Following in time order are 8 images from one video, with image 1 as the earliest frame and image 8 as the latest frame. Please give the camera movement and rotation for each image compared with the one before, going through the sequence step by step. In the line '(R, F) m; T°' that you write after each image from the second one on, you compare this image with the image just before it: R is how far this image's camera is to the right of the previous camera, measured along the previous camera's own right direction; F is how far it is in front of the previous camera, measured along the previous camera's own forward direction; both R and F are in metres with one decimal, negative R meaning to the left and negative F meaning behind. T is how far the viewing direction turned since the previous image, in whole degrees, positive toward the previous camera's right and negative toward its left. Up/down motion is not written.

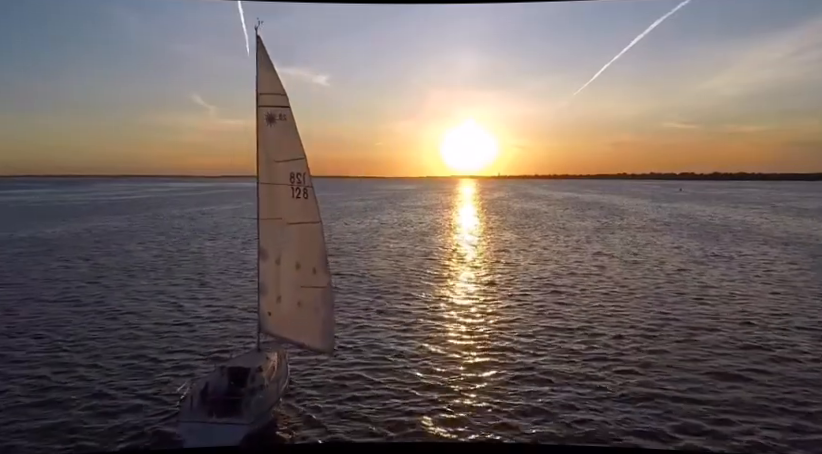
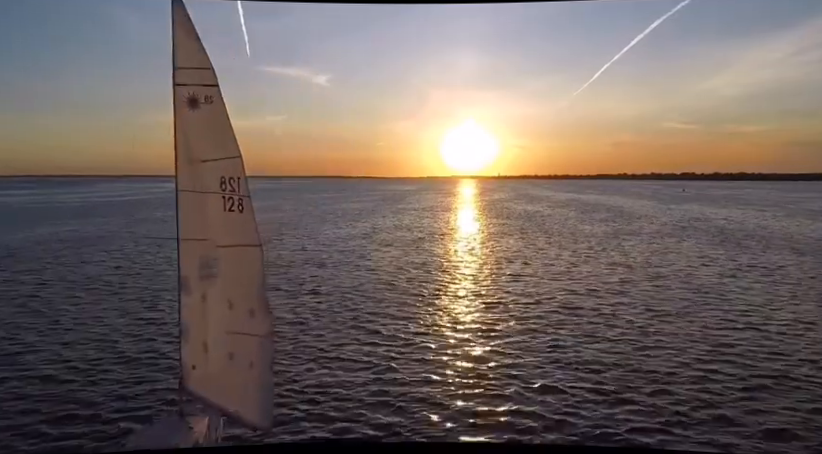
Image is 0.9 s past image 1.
(+0.4, +3.0) m; 0°
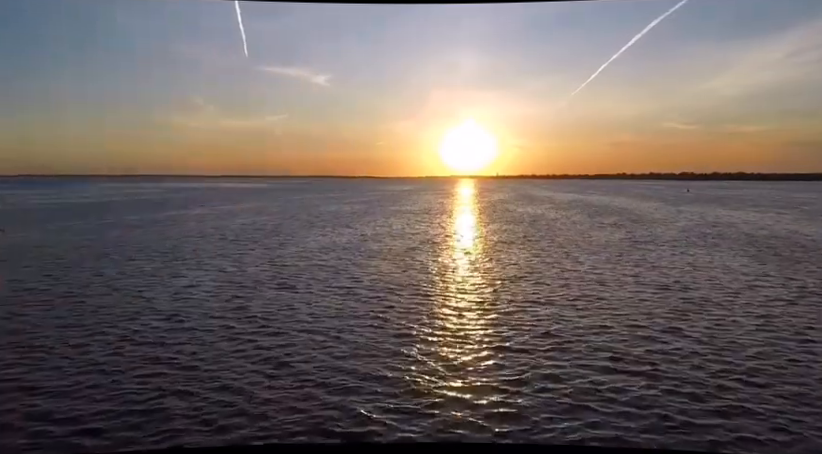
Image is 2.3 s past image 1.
(+0.5, +4.3) m; 0°
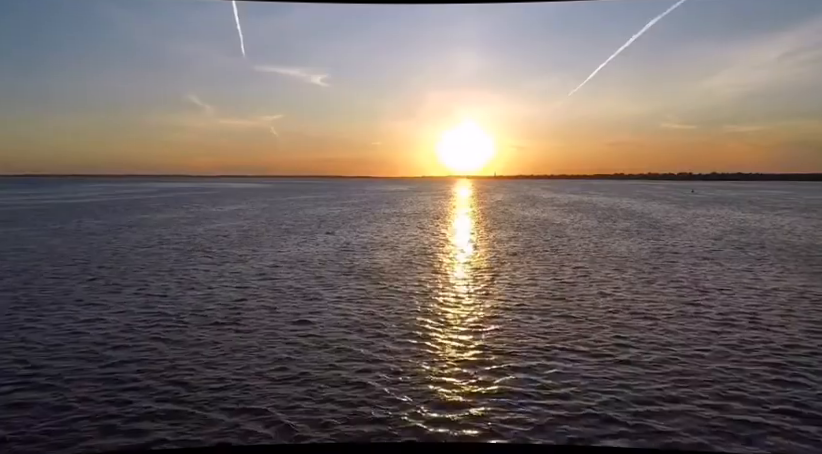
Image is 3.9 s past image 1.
(+0.6, +5.1) m; 0°
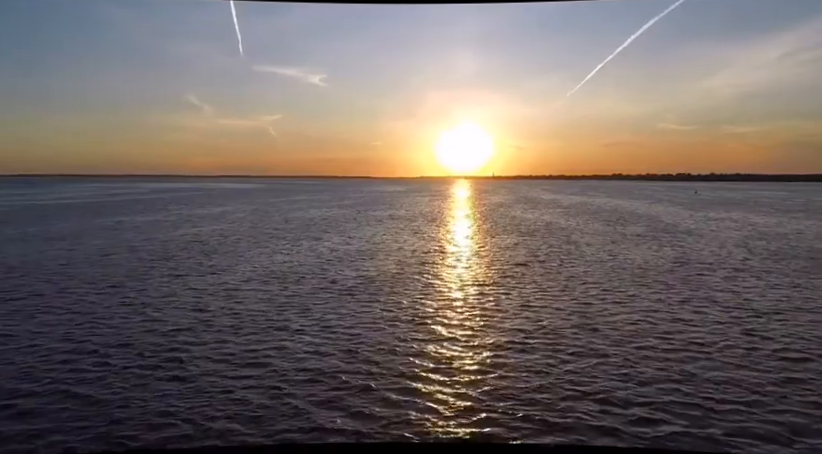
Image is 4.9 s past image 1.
(+0.4, +3.5) m; 0°
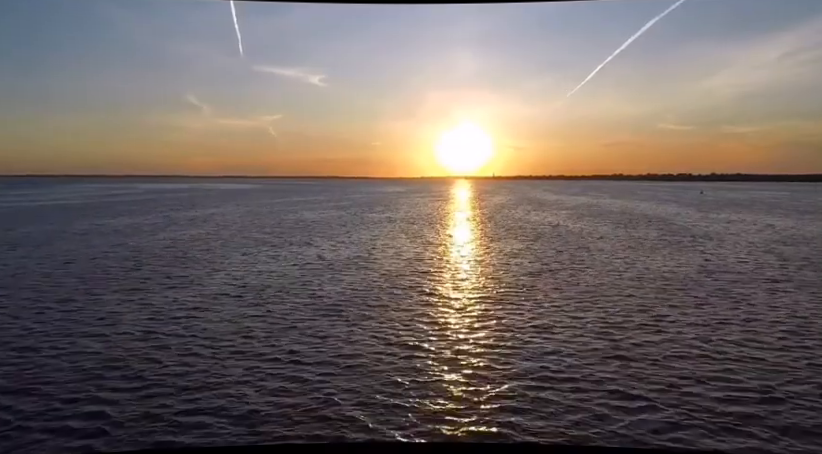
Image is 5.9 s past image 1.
(+0.1, +3.1) m; 0°
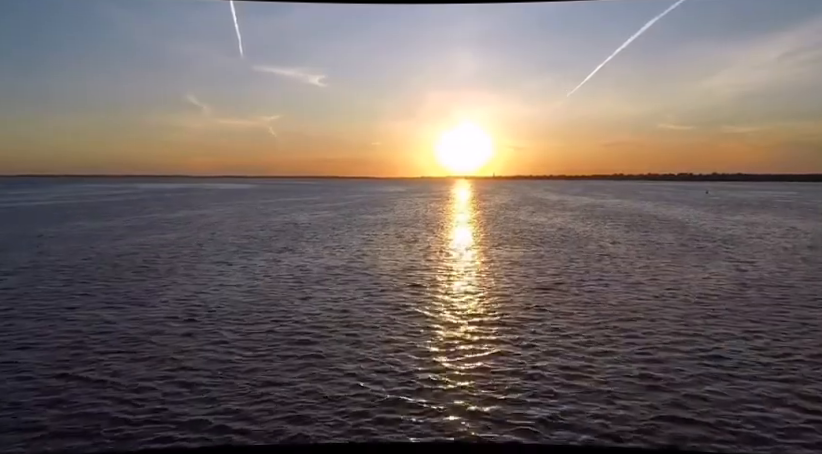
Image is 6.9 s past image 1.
(+0.3, +3.7) m; 0°
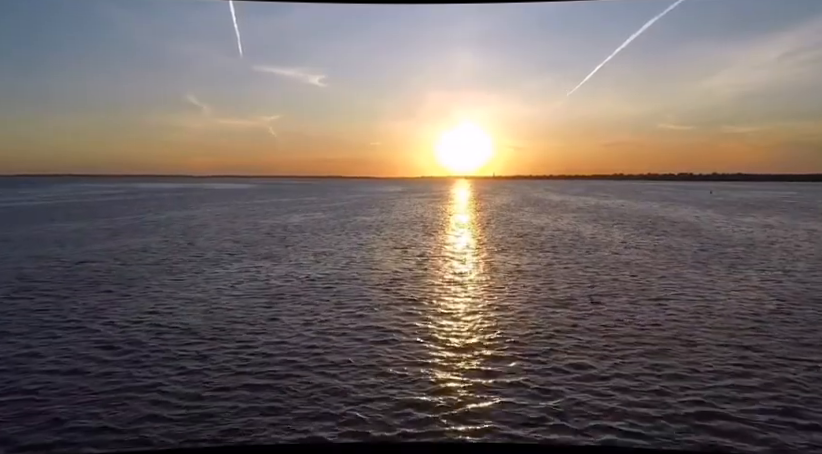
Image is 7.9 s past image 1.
(+0.2, +2.7) m; 0°
